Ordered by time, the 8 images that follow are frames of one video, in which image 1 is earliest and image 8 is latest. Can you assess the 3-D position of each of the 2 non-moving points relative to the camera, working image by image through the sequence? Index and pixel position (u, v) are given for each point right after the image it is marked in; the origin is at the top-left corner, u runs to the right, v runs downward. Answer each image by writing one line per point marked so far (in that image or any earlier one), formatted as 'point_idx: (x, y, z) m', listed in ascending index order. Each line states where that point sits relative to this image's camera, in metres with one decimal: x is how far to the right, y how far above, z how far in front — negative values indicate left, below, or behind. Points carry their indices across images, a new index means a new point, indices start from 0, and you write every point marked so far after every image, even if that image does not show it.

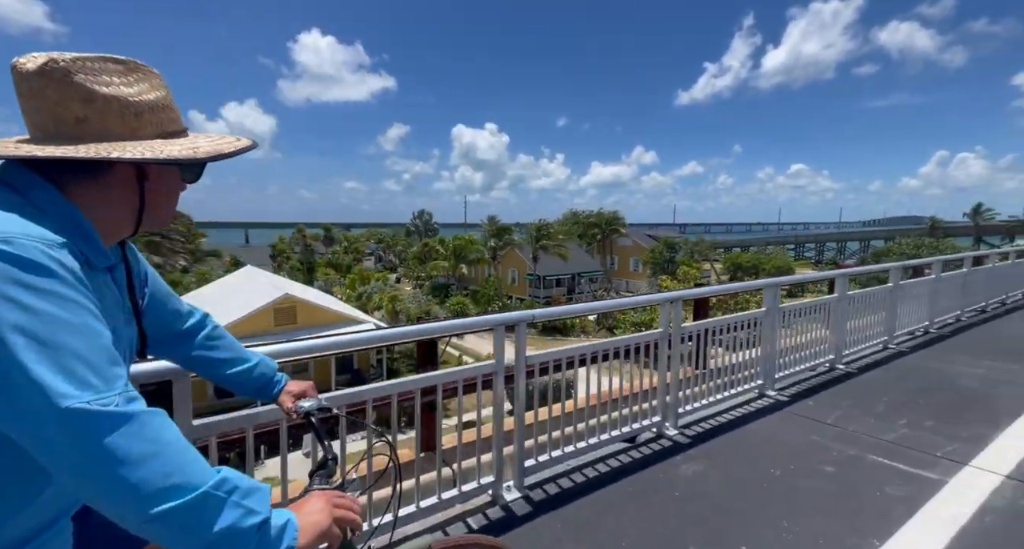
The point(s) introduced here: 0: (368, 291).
0: (-4.9, -0.6, +16.2) m
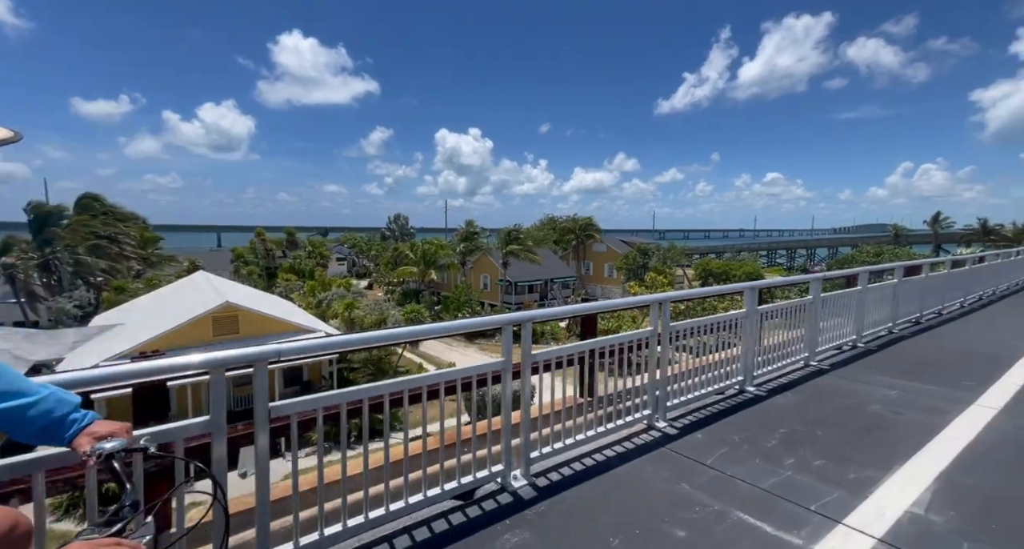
0: (-6.1, -0.8, +15.7) m
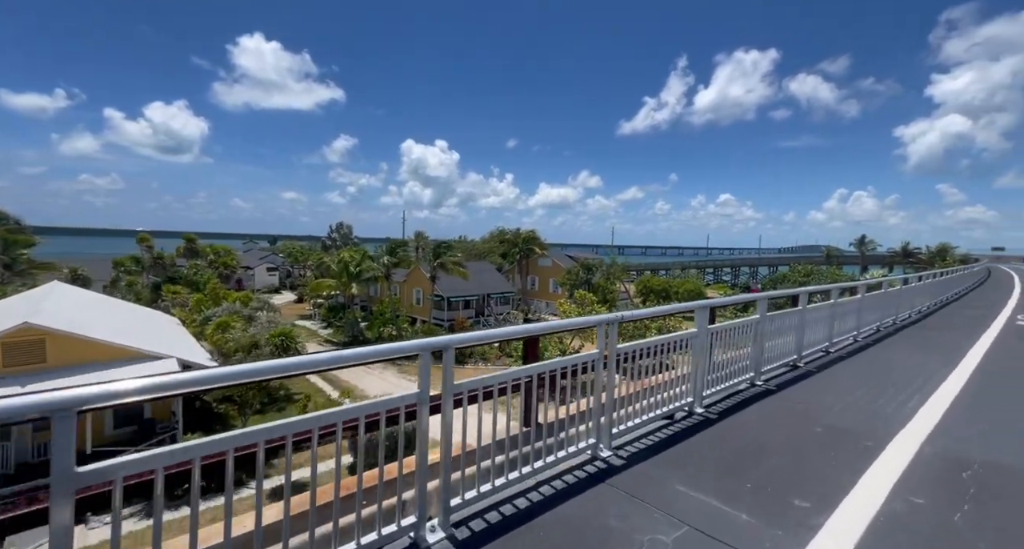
0: (-8.8, -1.1, +13.9) m
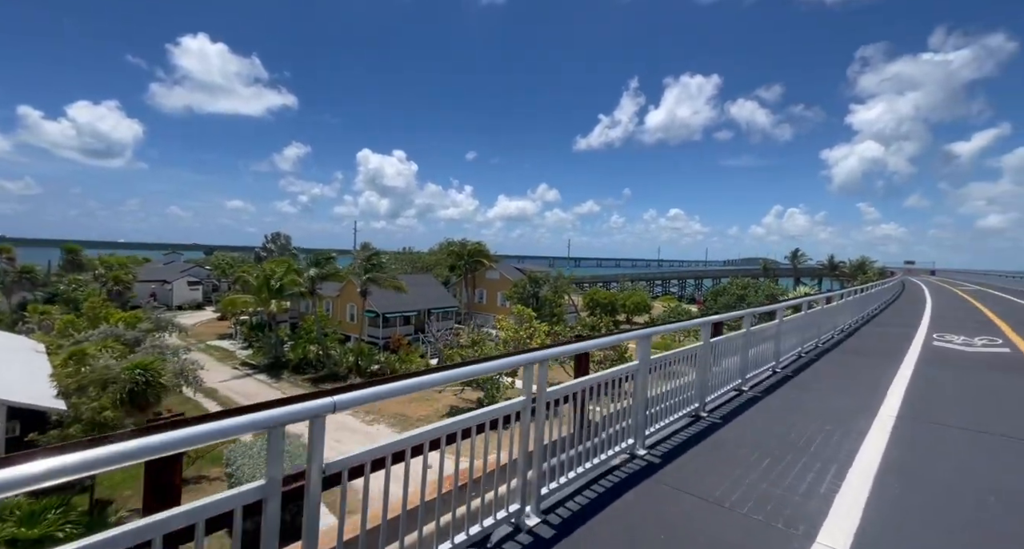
0: (-10.8, -1.6, +12.1) m
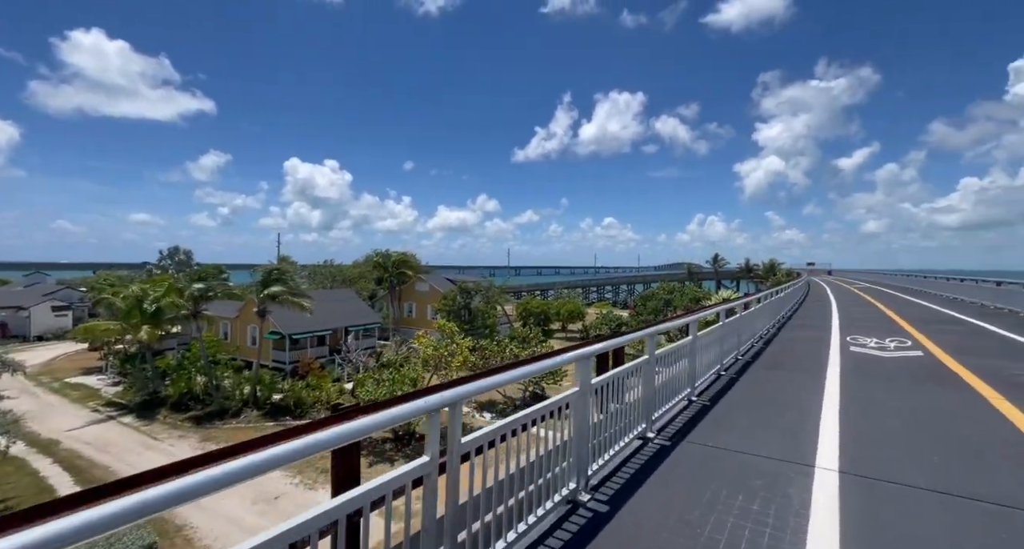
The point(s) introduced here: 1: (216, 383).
0: (-12.9, -2.2, +9.1) m
1: (-11.9, -4.3, +19.2) m
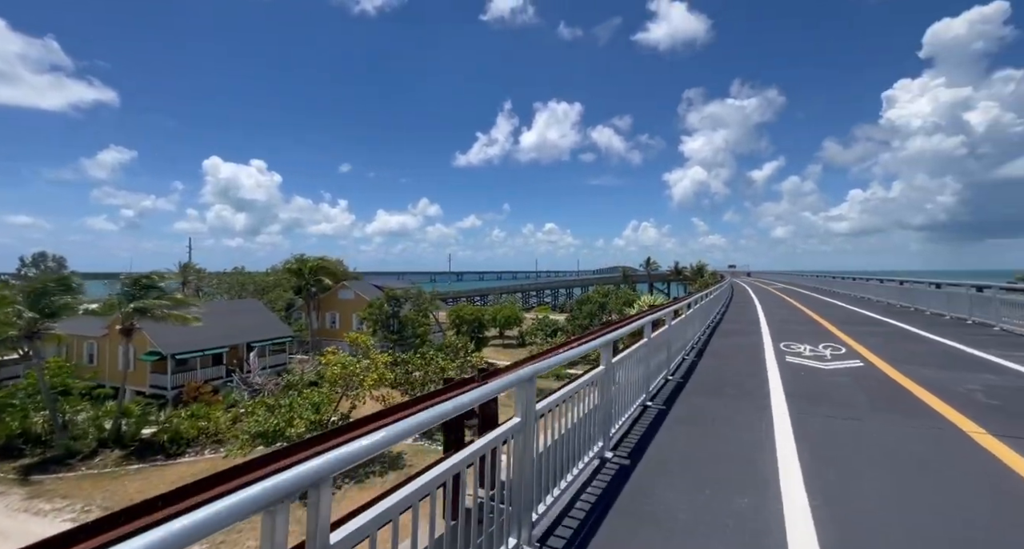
0: (-14.5, -2.5, +5.6) m
1: (-14.7, -4.7, +15.7) m
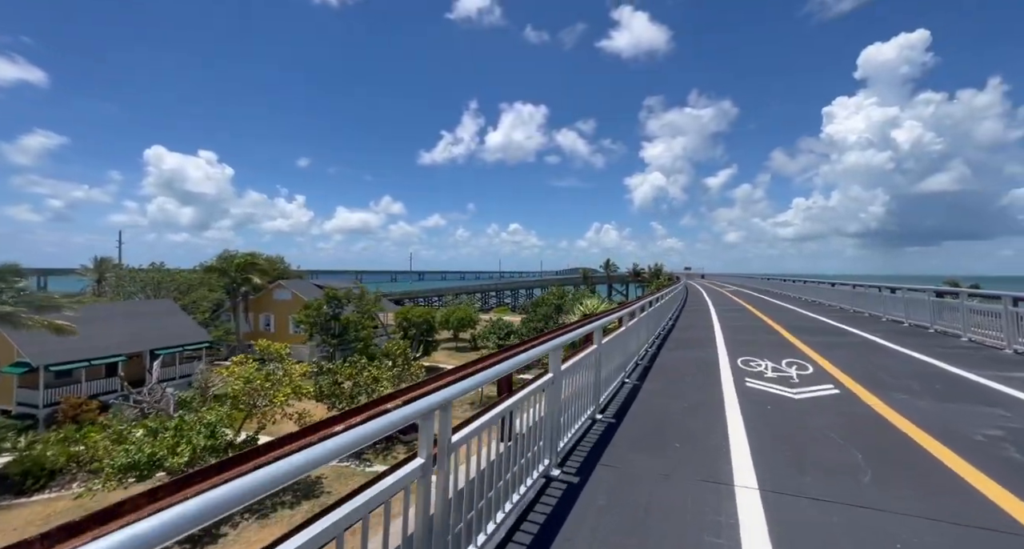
0: (-15.7, -2.4, +2.4) m
1: (-16.8, -4.6, +12.4) m
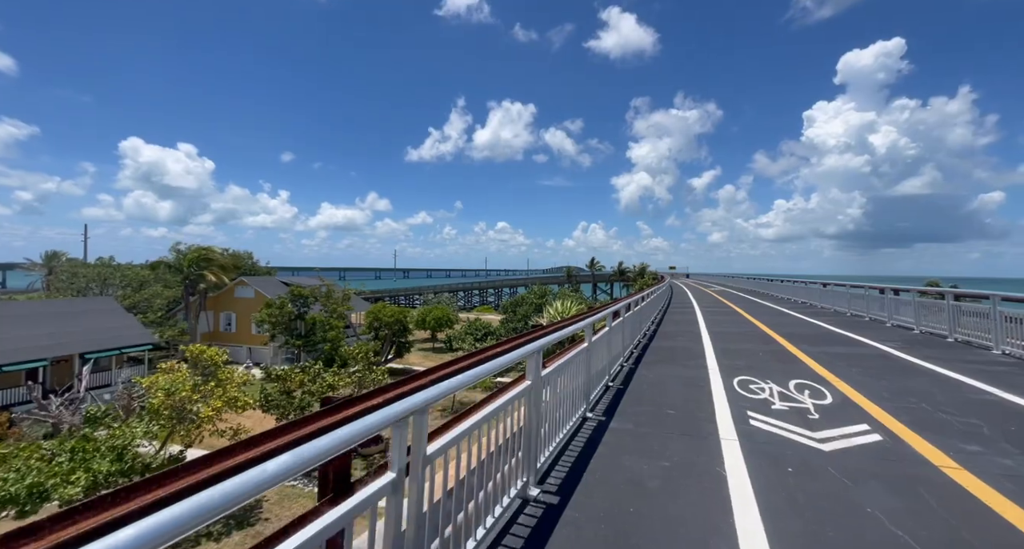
0: (-16.4, -2.3, +0.1) m
1: (-17.8, -4.4, +10.1) m
